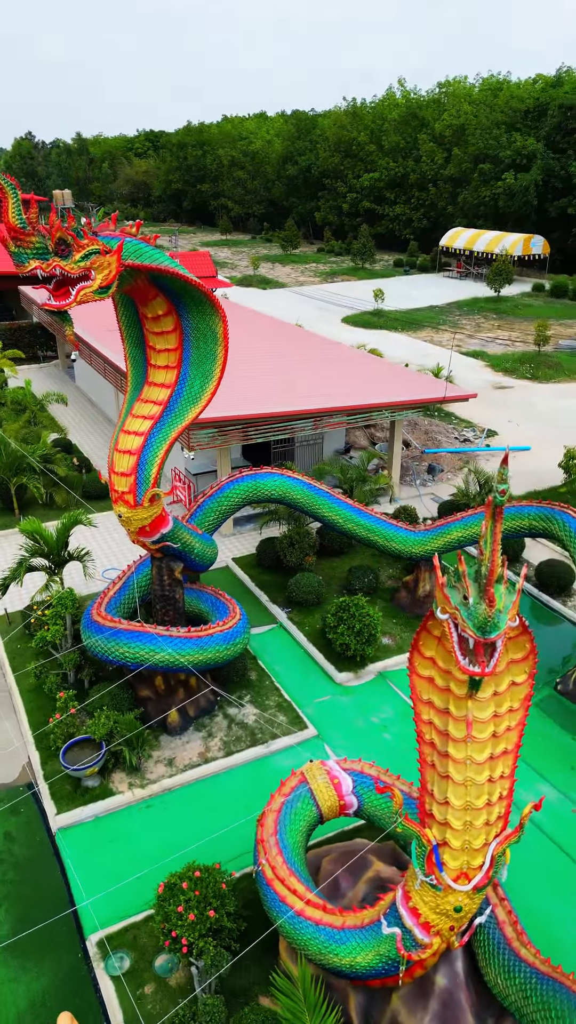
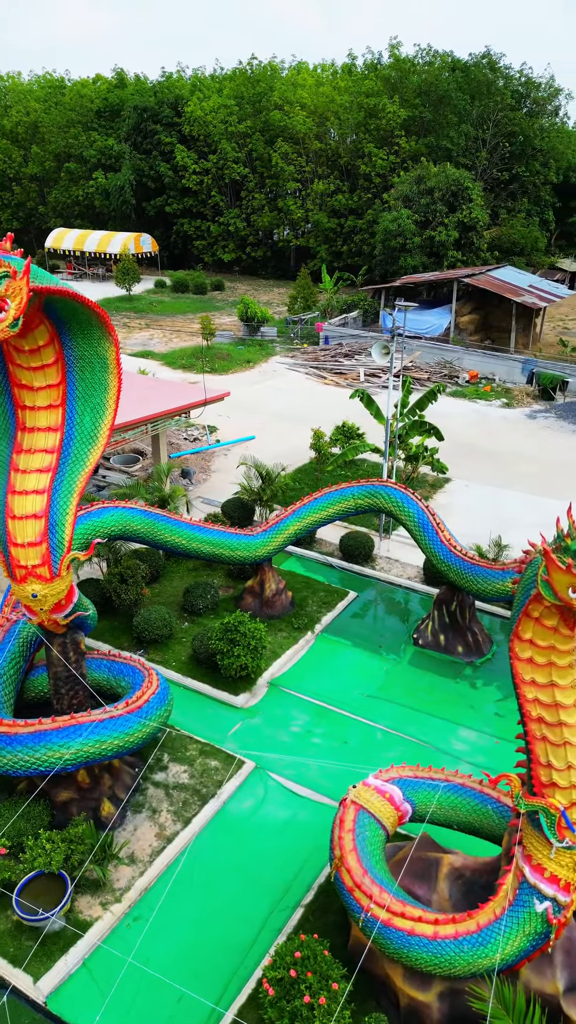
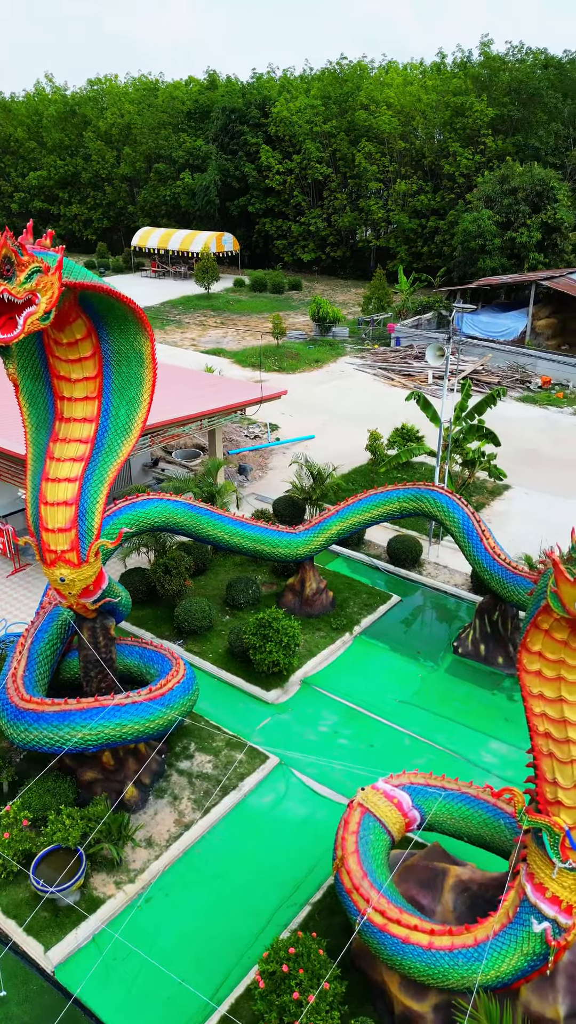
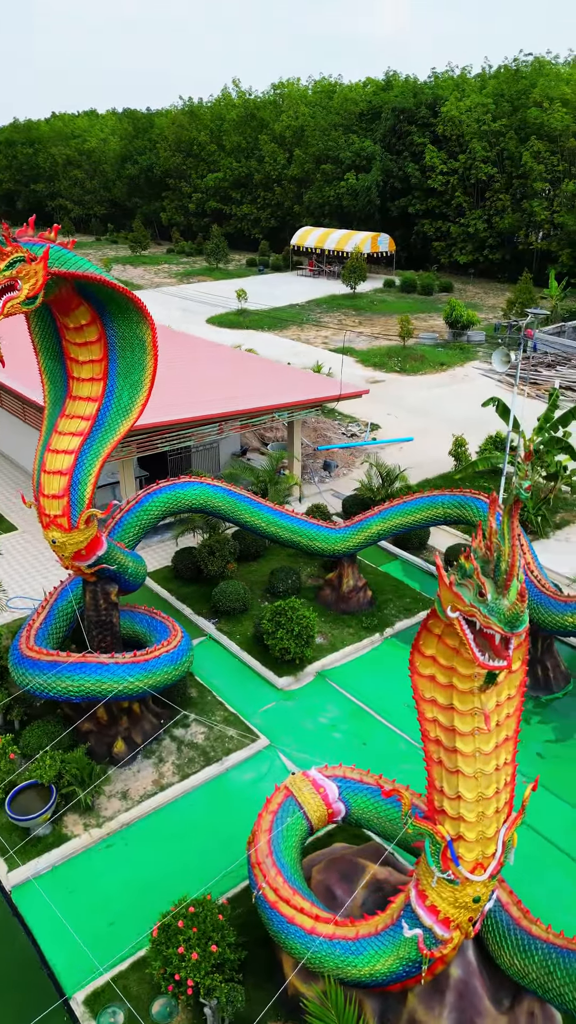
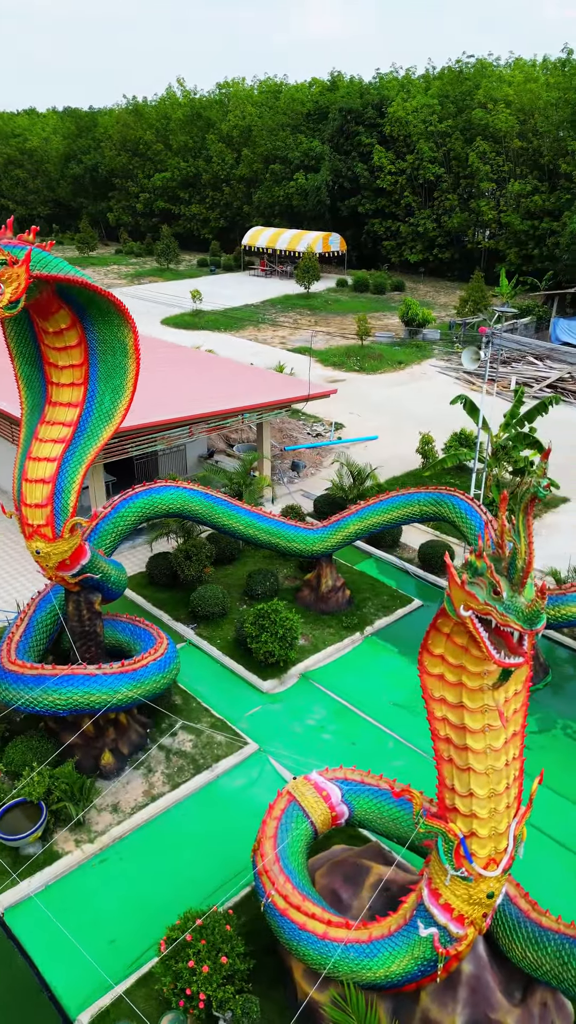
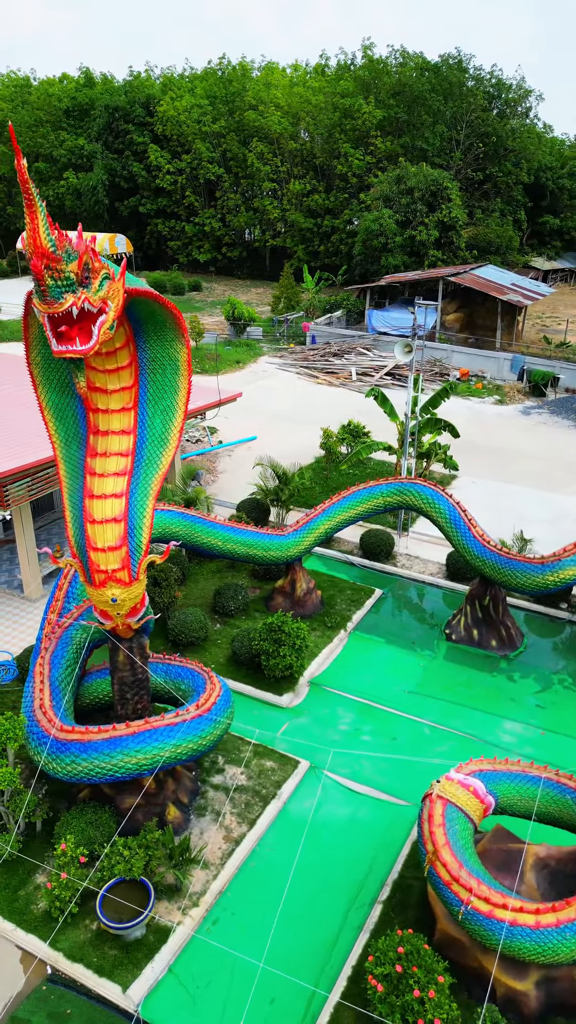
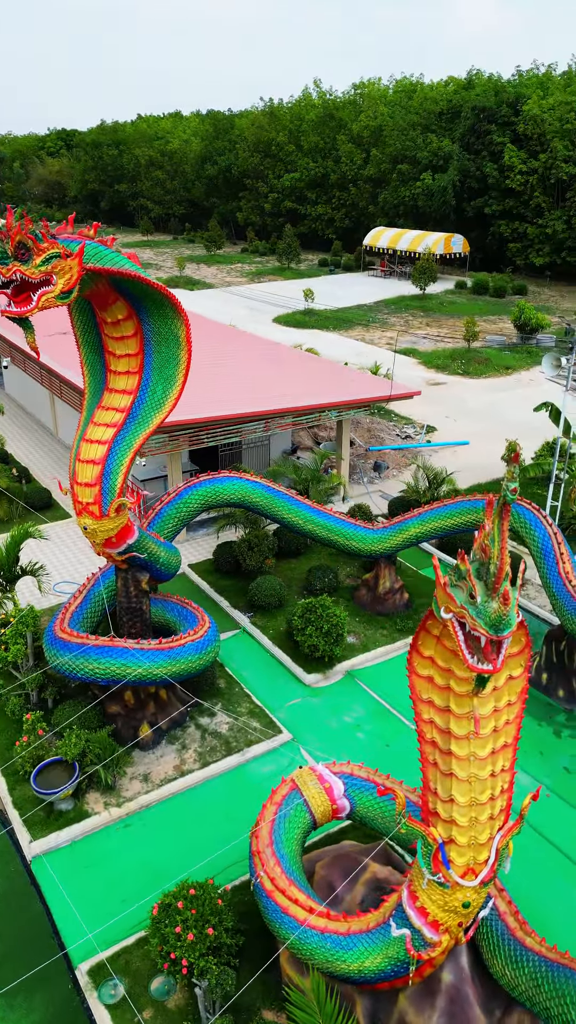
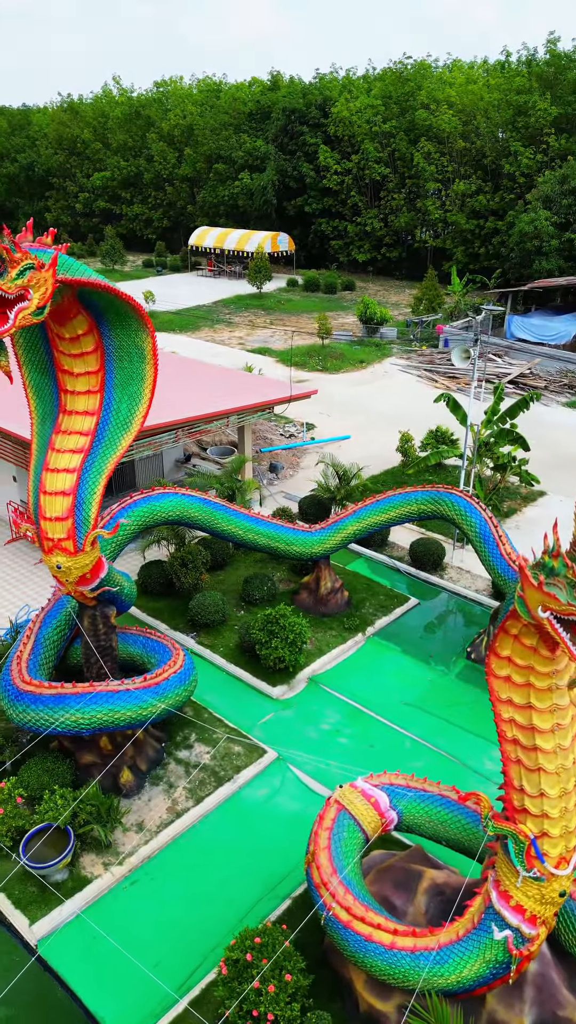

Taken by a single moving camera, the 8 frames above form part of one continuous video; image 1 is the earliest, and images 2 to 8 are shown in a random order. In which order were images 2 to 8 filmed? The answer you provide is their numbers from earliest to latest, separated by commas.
7, 4, 5, 8, 3, 2, 6
